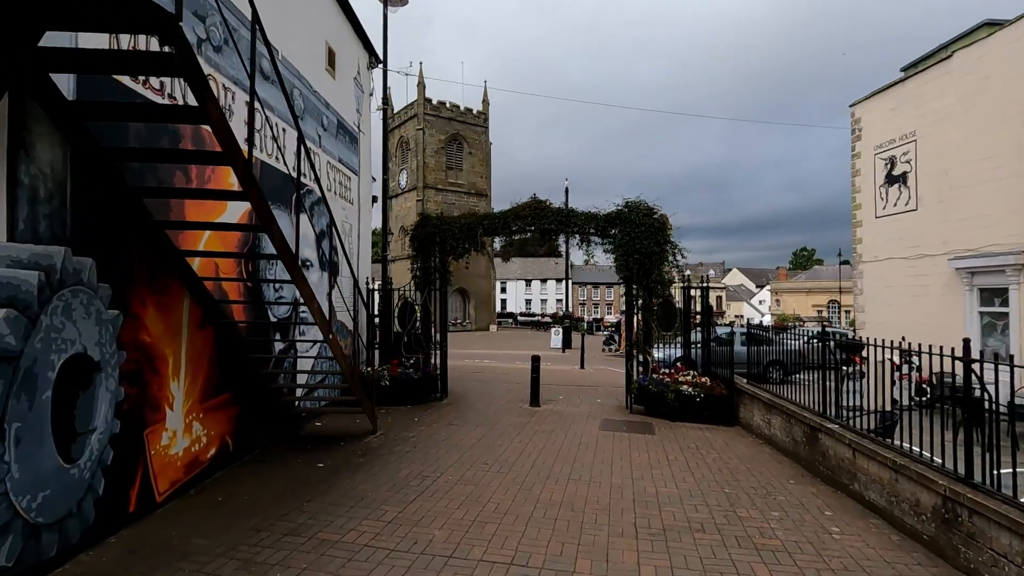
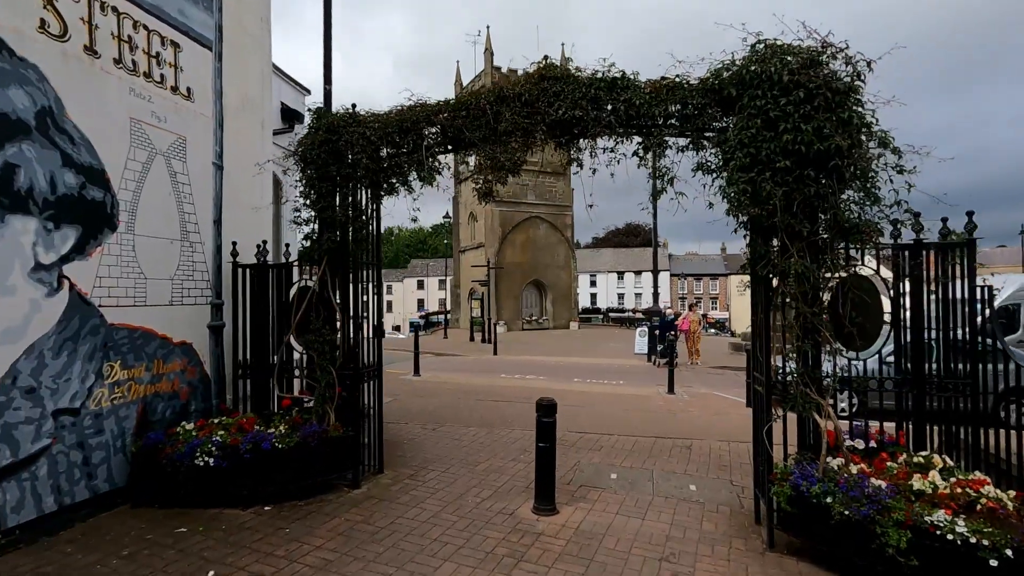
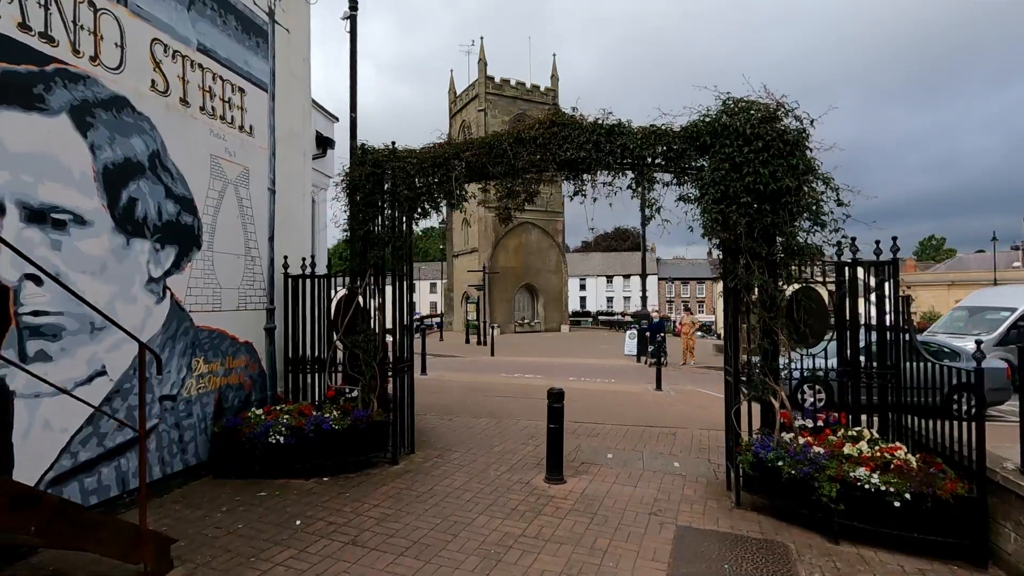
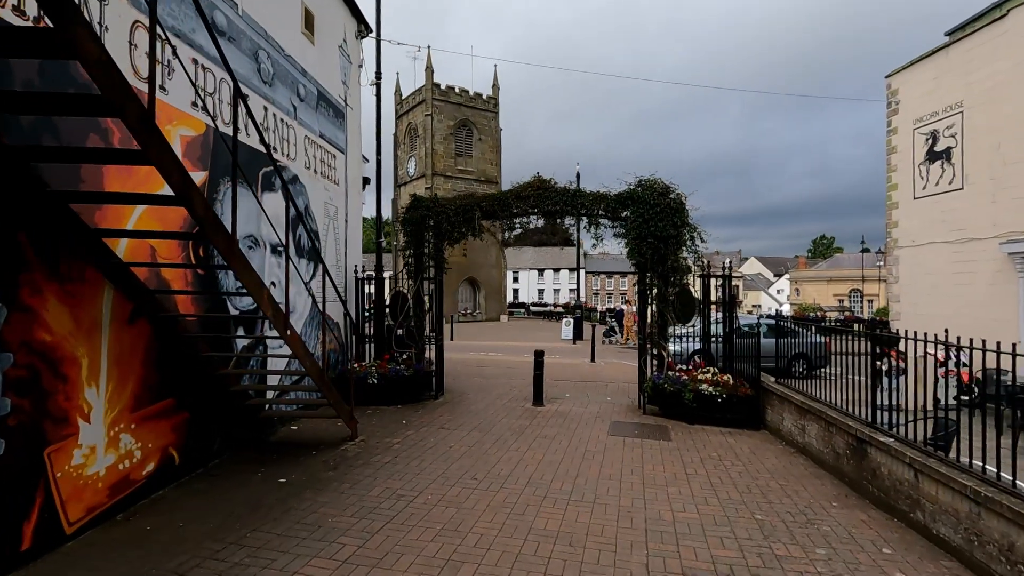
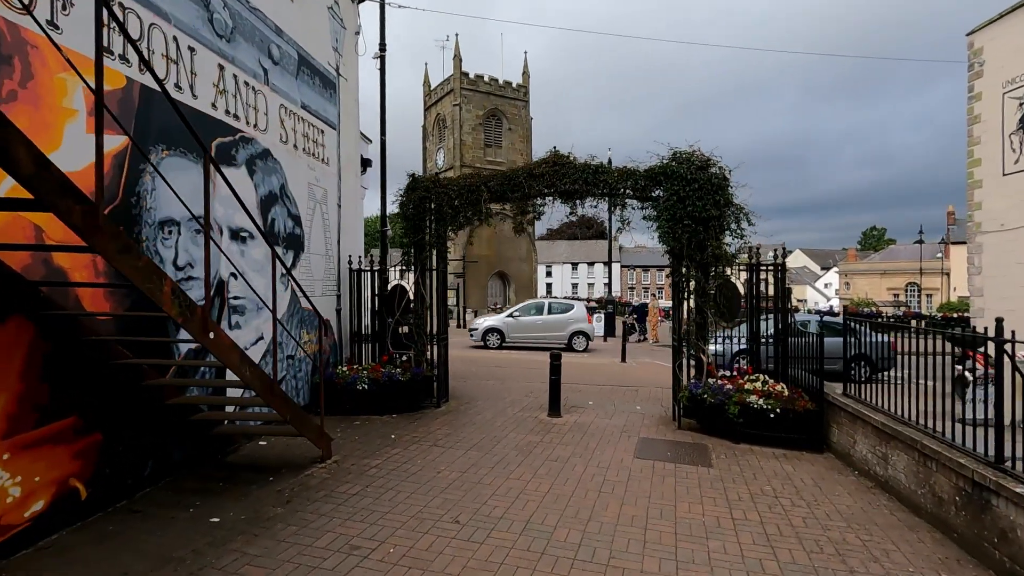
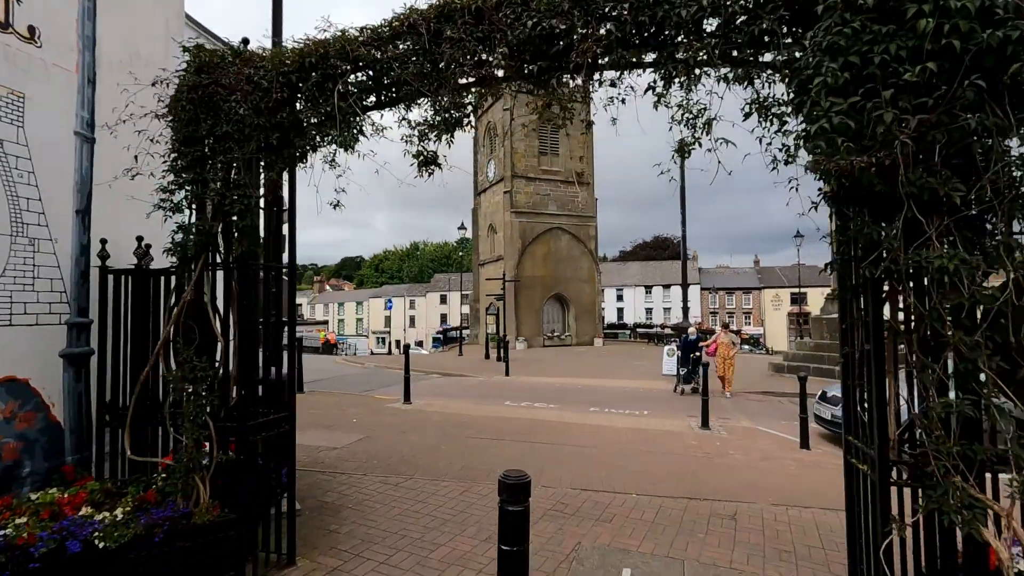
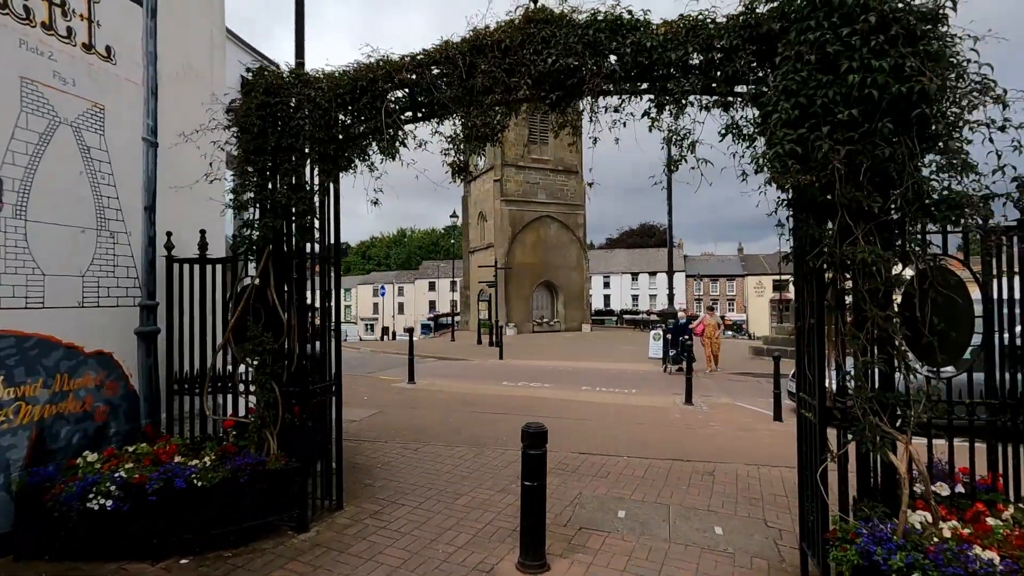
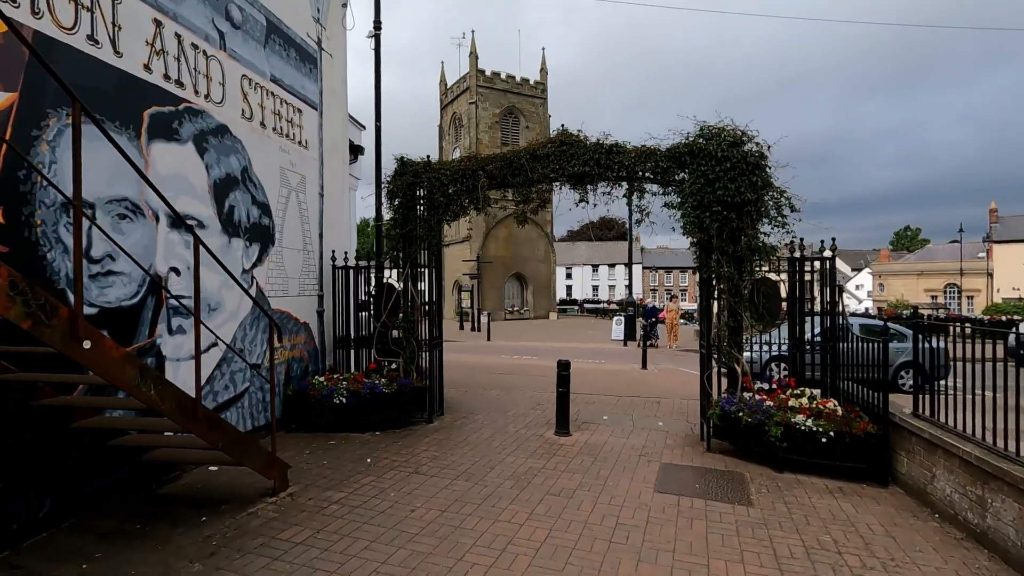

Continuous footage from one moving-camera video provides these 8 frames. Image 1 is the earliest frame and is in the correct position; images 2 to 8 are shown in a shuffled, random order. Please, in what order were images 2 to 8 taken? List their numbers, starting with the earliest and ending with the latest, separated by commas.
4, 5, 8, 3, 2, 7, 6
